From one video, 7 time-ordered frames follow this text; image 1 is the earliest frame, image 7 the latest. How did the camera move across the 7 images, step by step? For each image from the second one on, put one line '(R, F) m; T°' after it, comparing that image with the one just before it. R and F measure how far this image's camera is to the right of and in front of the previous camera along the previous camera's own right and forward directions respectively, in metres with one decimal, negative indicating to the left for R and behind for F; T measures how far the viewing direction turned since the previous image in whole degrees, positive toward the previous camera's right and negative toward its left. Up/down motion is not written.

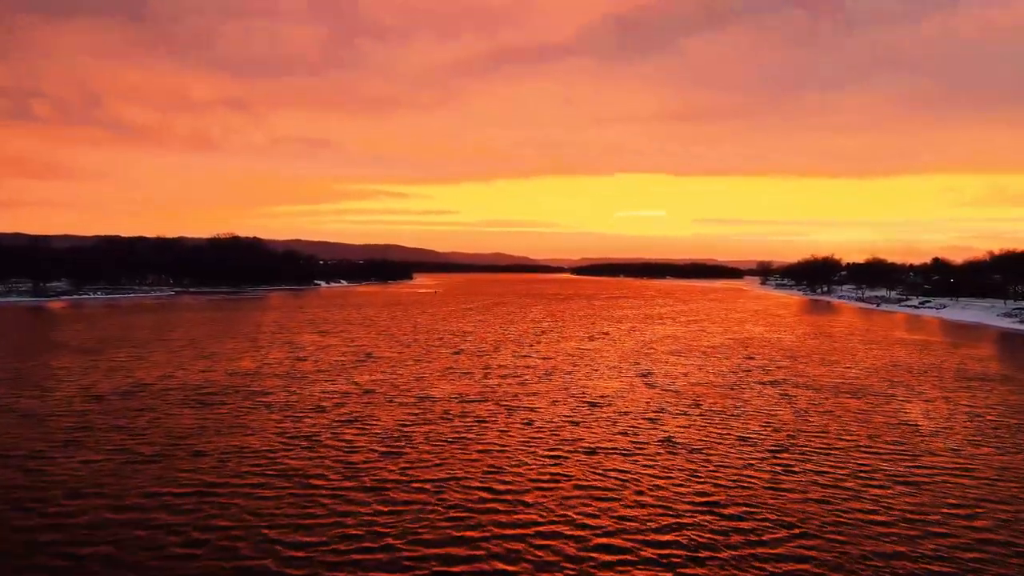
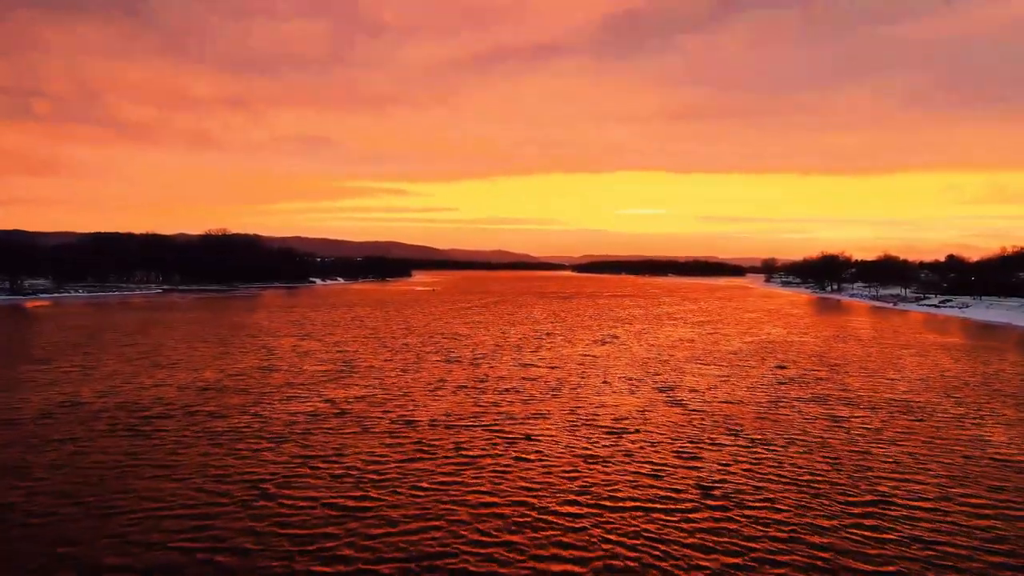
(0.0, +5.4) m; 0°
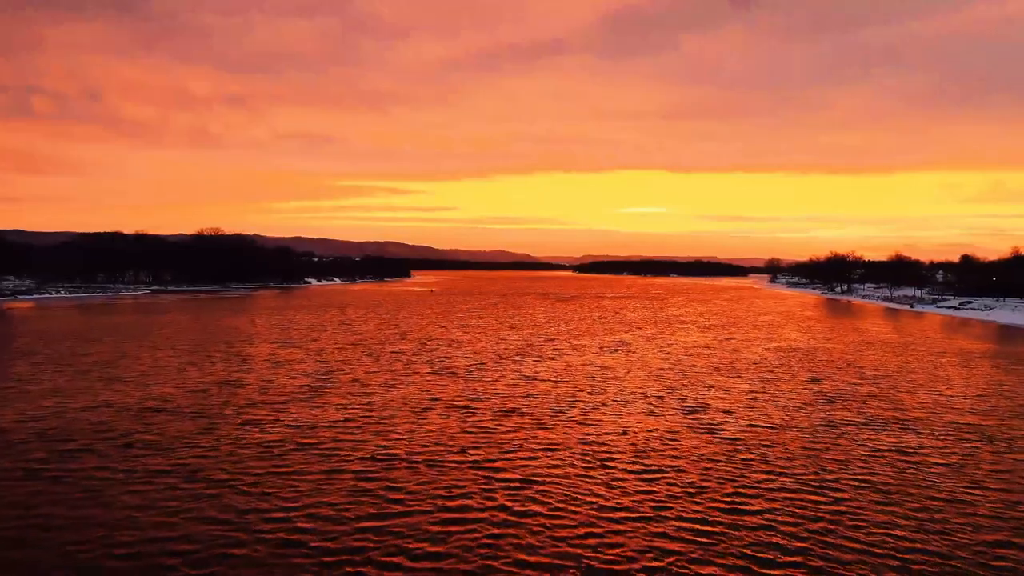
(-0.1, +5.0) m; 0°
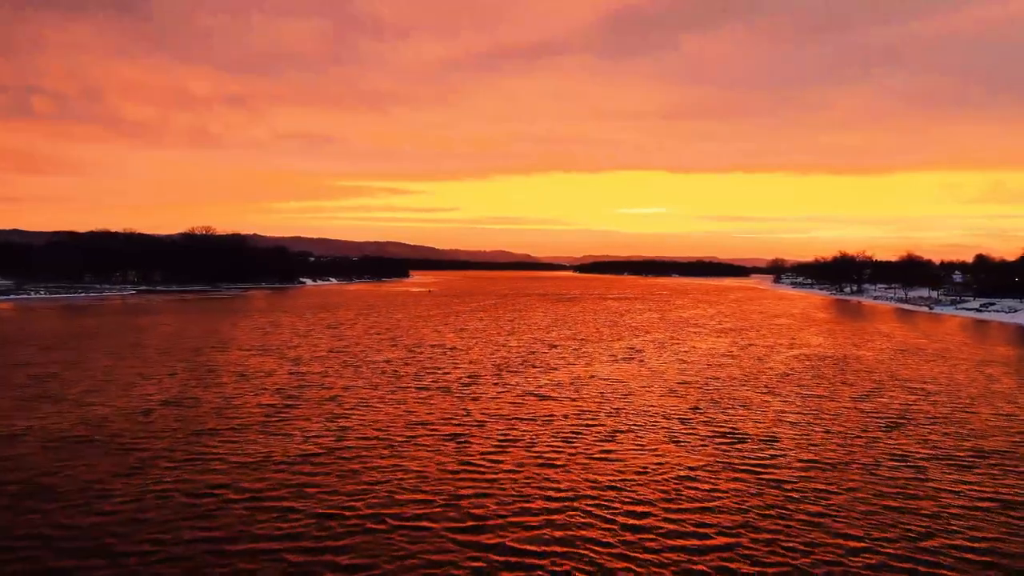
(0.0, +5.1) m; 0°
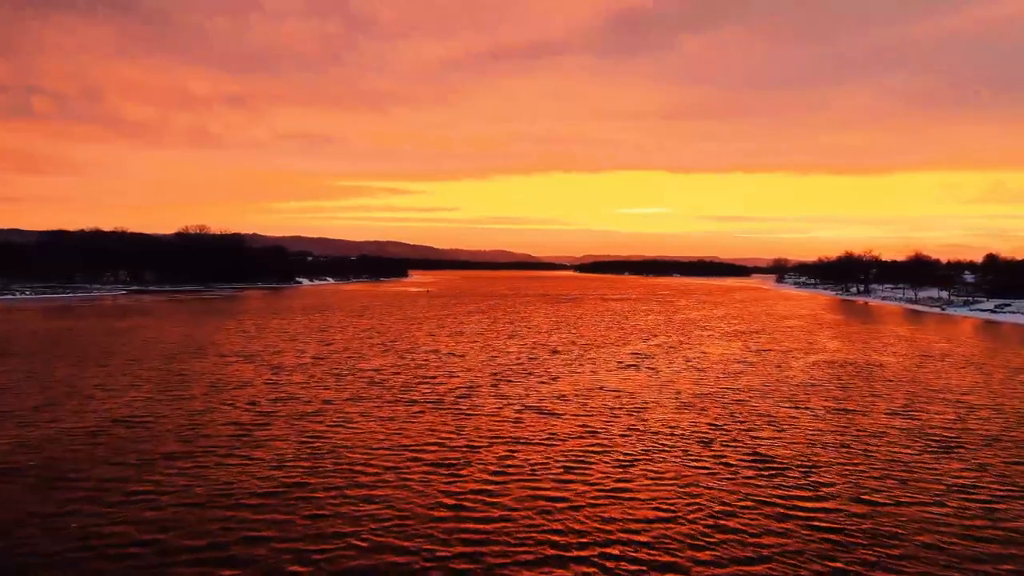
(0.0, +3.3) m; 0°
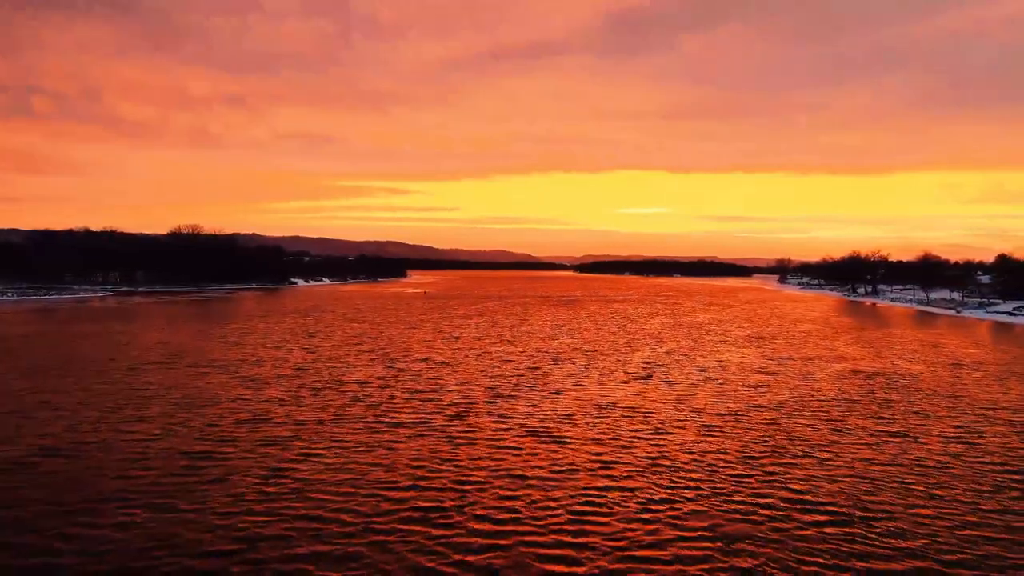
(0.0, +3.8) m; 0°
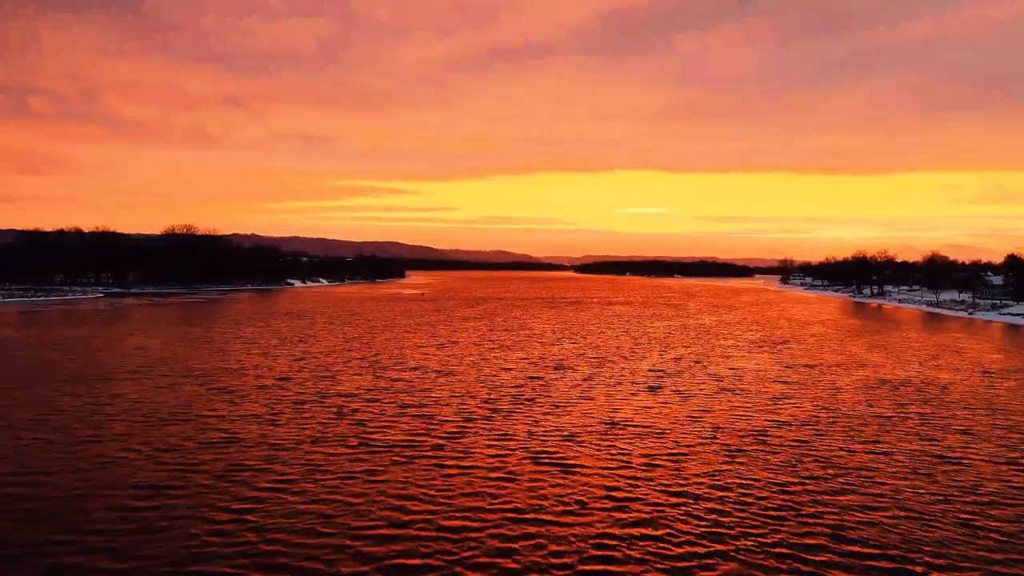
(0.0, +3.0) m; 0°
